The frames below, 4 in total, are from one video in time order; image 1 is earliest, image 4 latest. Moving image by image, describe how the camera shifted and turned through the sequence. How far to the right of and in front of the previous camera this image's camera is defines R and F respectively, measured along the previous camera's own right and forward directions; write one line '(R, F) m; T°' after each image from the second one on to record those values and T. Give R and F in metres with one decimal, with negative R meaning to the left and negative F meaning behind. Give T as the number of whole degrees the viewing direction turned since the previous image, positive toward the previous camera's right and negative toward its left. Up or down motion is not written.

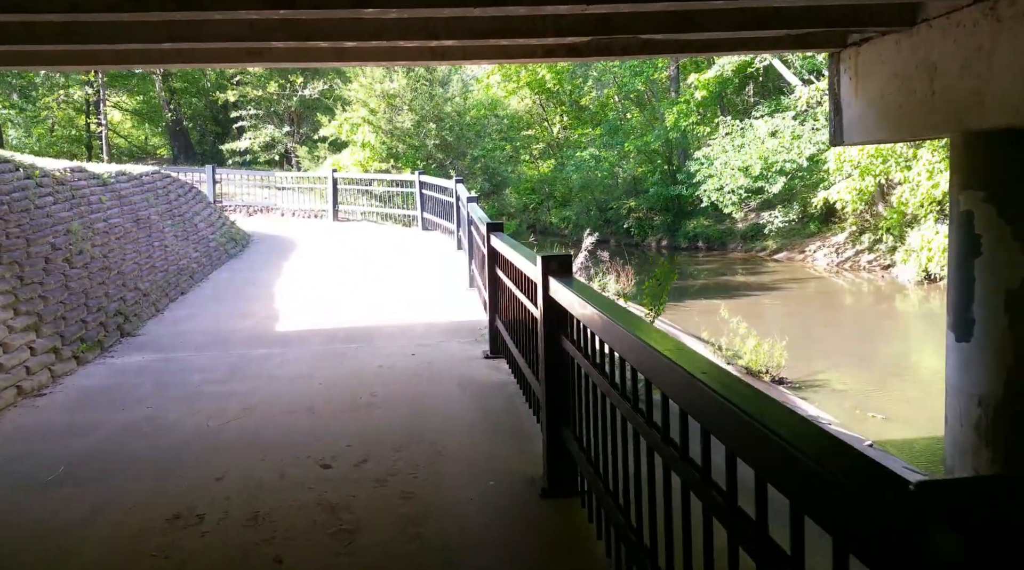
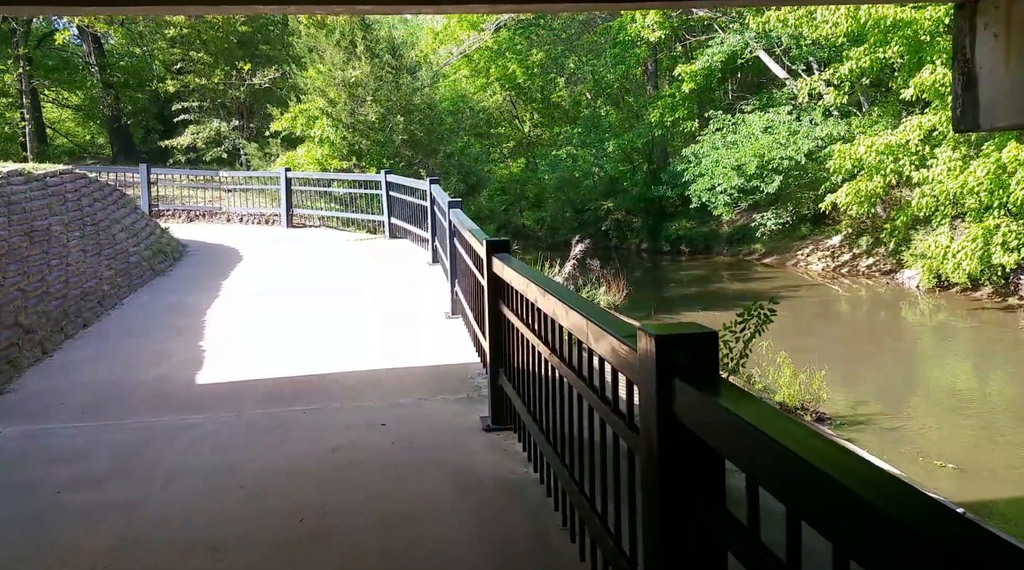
(-0.2, +1.8) m; +2°
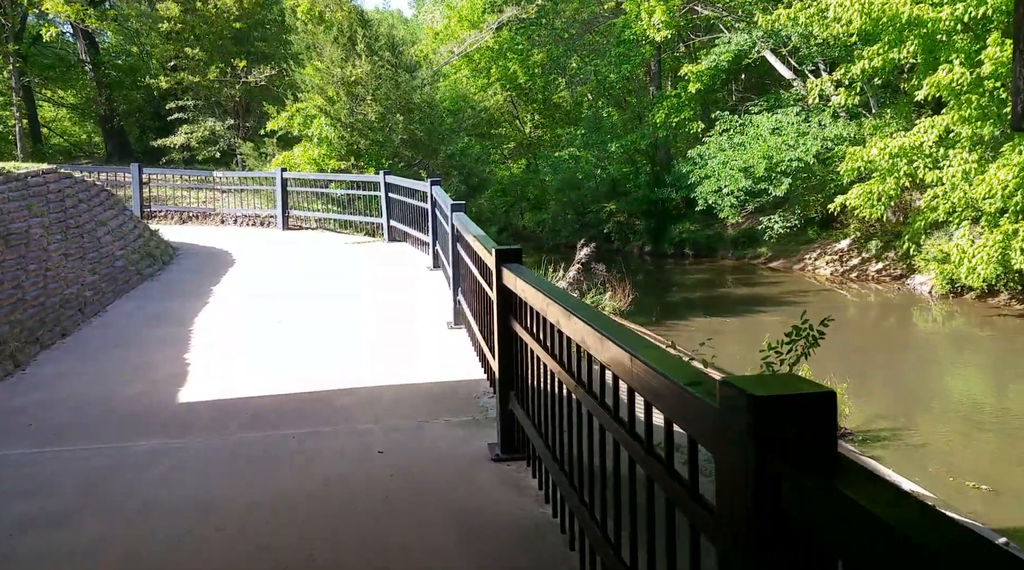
(-0.1, +0.4) m; 0°
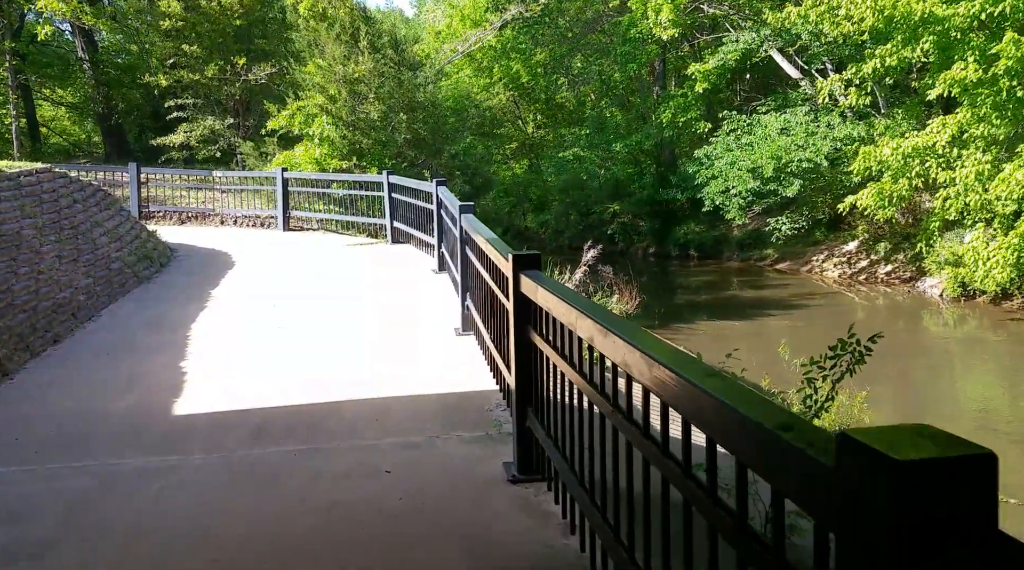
(-0.1, +0.3) m; 0°
